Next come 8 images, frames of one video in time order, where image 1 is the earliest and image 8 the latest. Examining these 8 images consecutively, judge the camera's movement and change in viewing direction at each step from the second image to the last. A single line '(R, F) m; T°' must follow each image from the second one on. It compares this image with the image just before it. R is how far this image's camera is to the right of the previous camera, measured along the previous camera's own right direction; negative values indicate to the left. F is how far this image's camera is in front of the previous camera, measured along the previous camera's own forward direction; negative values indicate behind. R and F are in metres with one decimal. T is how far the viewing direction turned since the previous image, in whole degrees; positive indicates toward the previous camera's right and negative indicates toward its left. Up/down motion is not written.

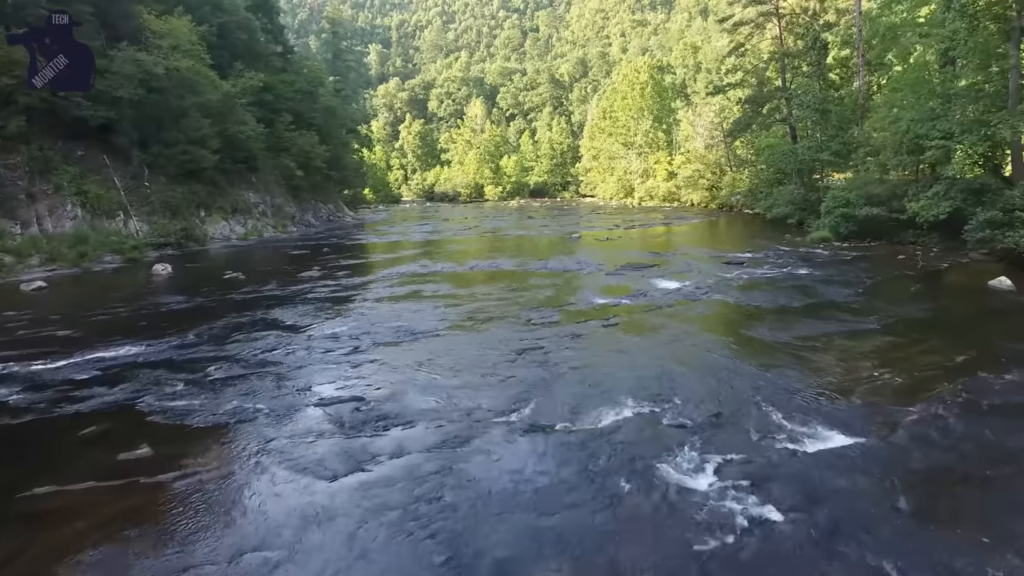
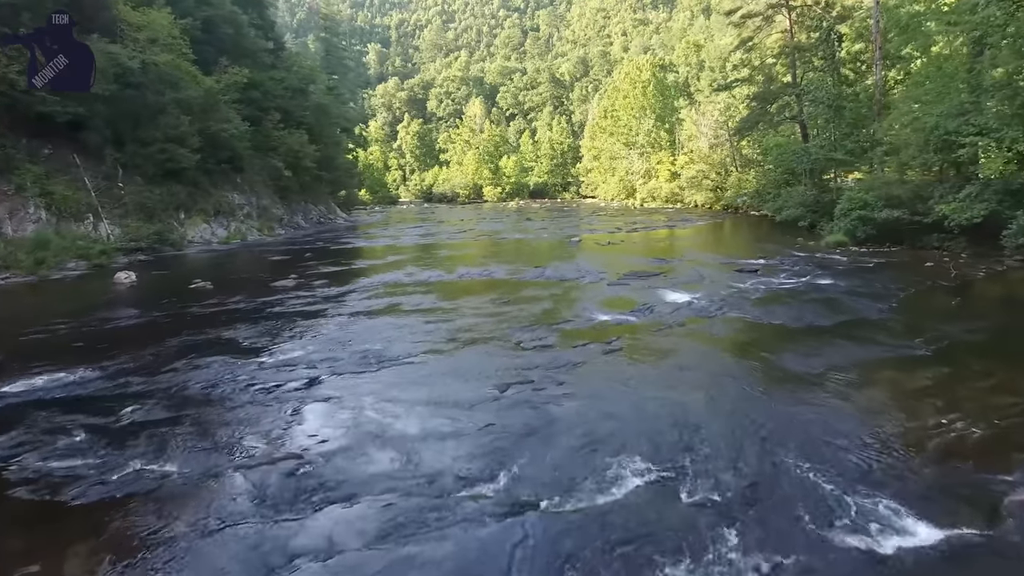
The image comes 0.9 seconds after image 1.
(+0.1, +1.4) m; 0°
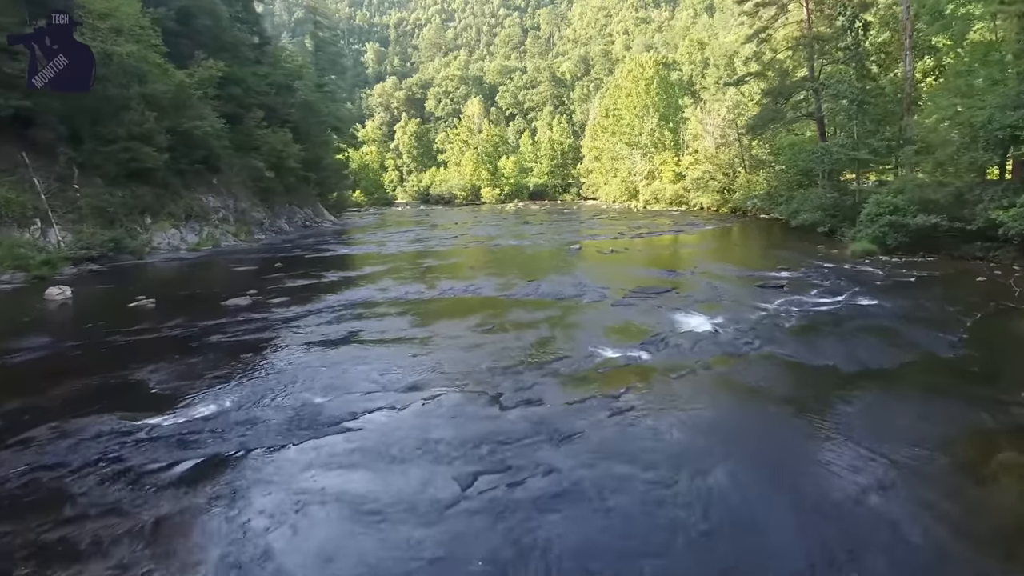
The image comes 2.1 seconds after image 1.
(+0.2, +2.0) m; 0°
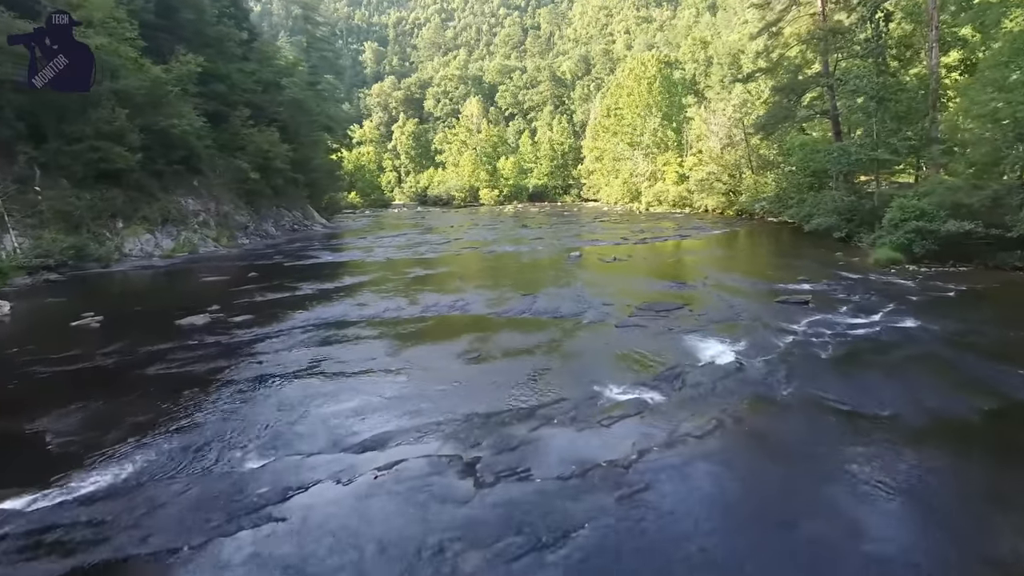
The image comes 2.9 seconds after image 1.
(+0.1, +1.5) m; 0°
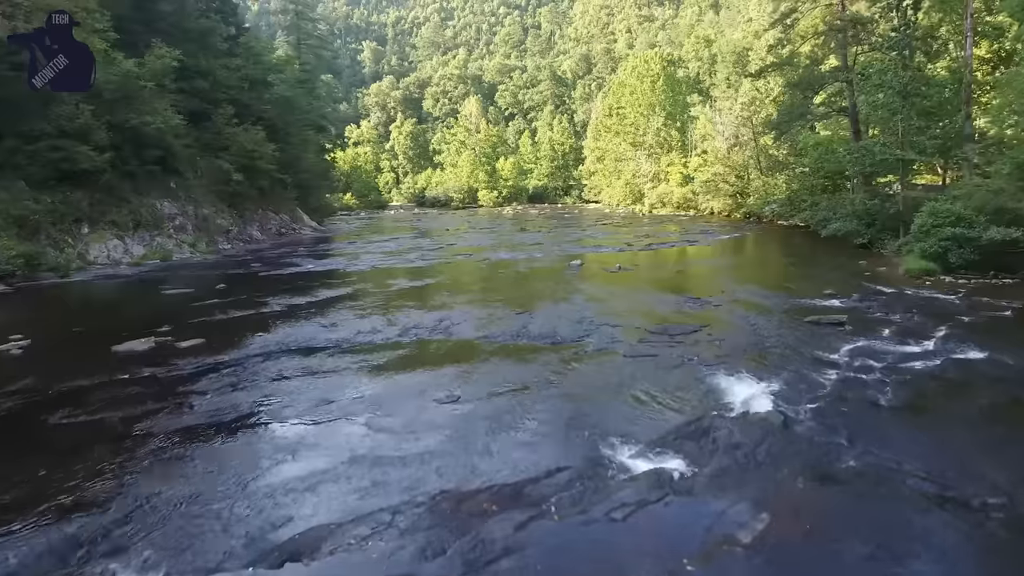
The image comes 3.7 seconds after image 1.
(+0.1, +1.6) m; 0°
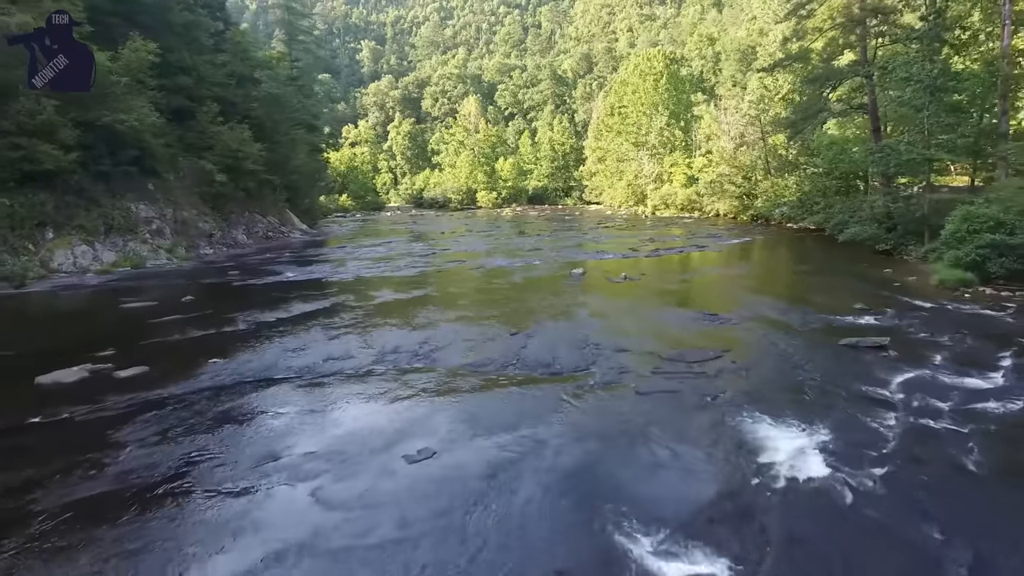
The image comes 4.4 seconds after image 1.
(+0.1, +1.4) m; 0°
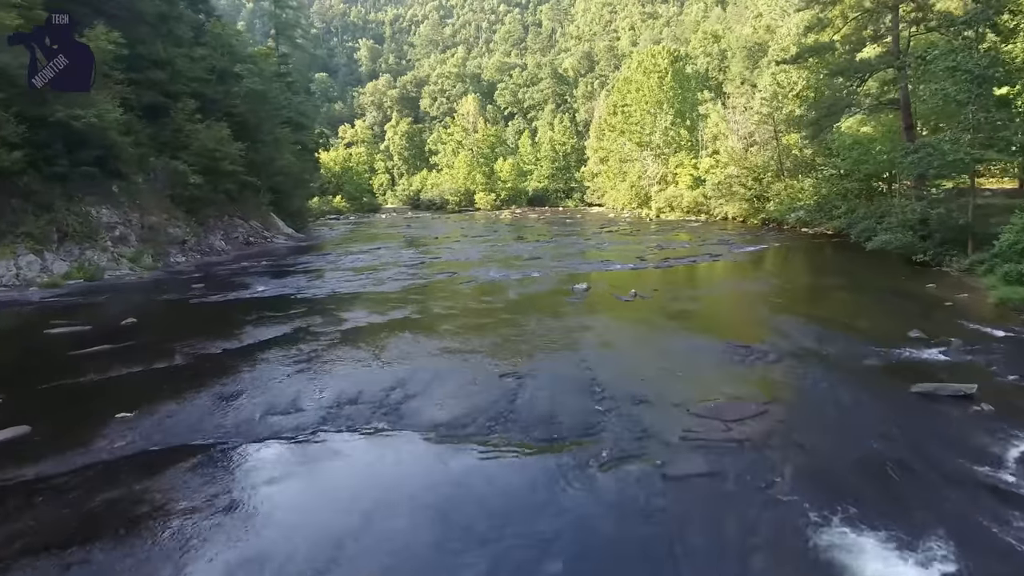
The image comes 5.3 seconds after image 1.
(+0.1, +2.0) m; 0°
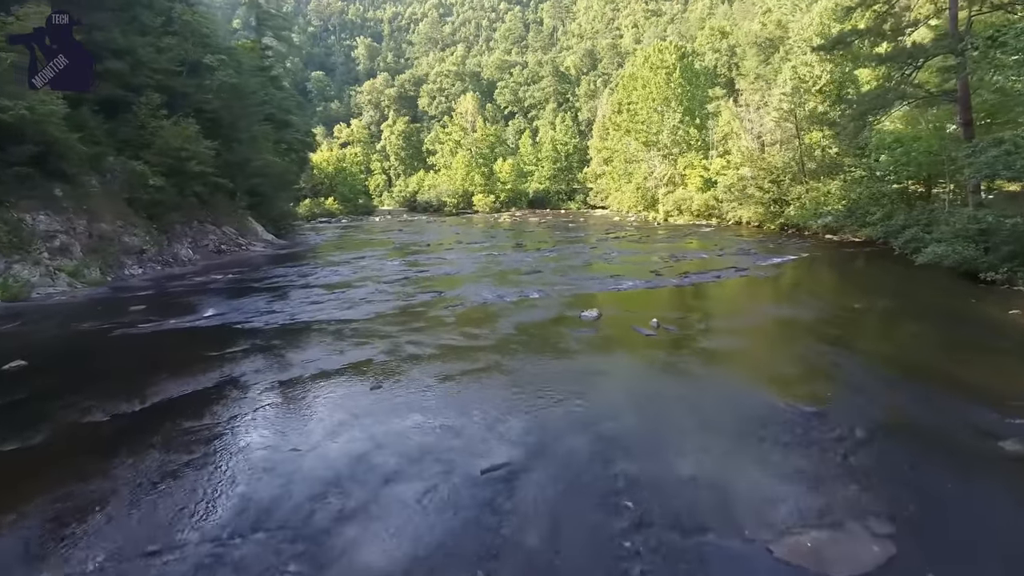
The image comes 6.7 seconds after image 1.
(+0.1, +2.7) m; 0°
